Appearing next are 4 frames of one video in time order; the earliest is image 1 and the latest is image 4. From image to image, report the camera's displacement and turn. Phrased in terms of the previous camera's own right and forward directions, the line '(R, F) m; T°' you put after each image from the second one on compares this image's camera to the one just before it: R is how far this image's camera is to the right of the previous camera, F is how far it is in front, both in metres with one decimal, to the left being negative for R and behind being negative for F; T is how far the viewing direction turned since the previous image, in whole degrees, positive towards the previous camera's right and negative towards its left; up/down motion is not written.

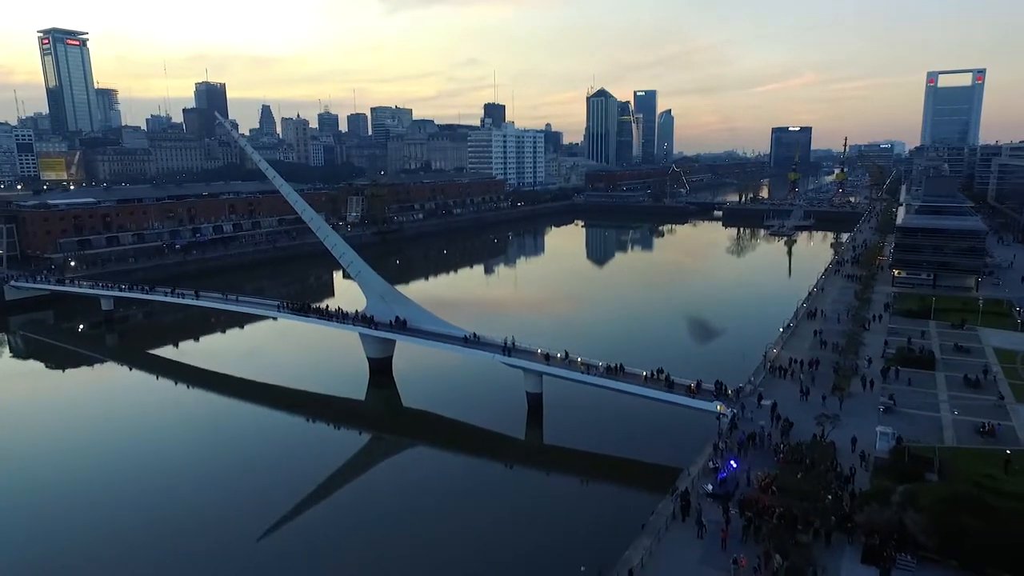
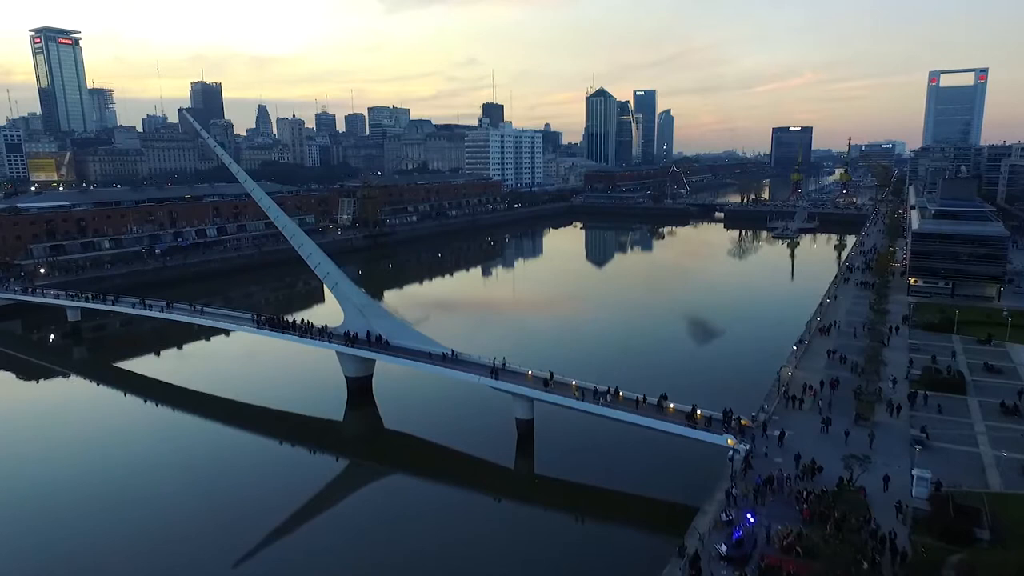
(+0.2, +1.3) m; 0°
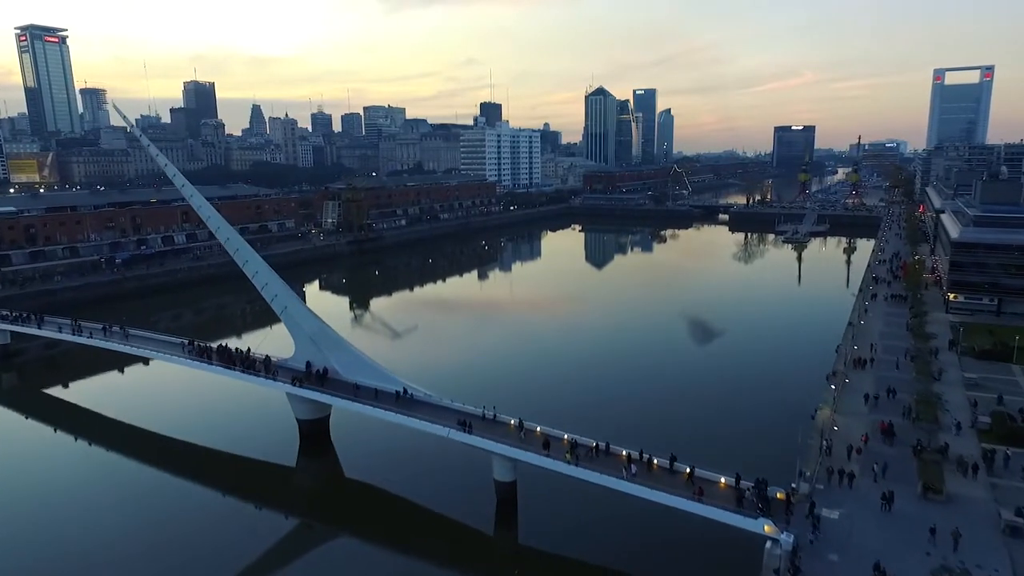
(+0.4, +2.5) m; 0°
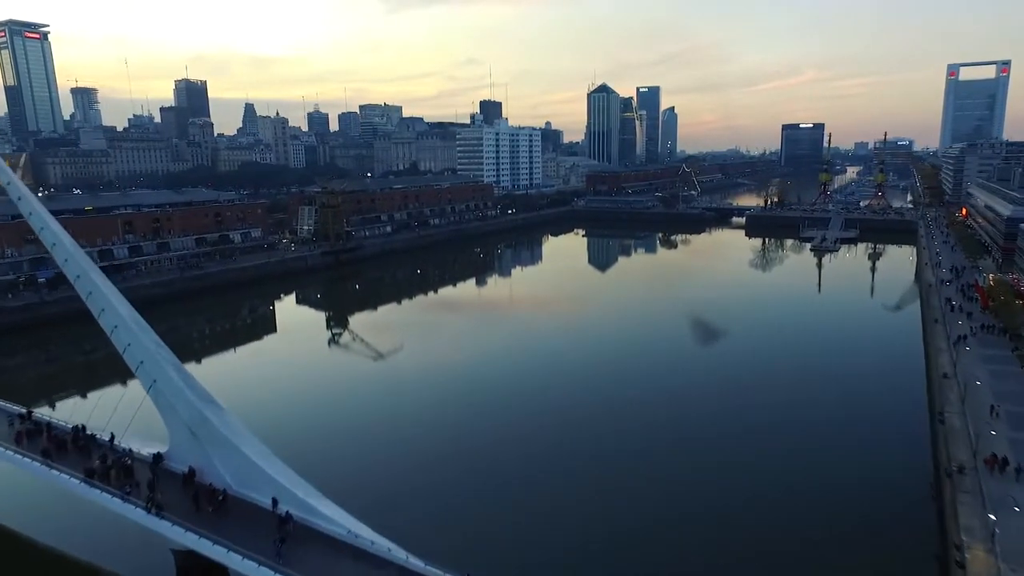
(+0.3, +4.4) m; 0°
